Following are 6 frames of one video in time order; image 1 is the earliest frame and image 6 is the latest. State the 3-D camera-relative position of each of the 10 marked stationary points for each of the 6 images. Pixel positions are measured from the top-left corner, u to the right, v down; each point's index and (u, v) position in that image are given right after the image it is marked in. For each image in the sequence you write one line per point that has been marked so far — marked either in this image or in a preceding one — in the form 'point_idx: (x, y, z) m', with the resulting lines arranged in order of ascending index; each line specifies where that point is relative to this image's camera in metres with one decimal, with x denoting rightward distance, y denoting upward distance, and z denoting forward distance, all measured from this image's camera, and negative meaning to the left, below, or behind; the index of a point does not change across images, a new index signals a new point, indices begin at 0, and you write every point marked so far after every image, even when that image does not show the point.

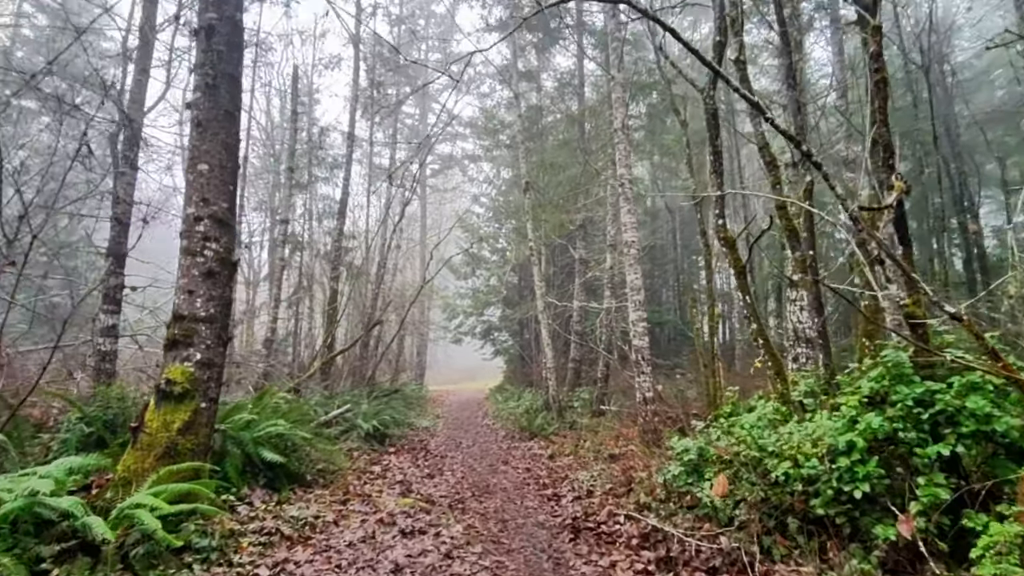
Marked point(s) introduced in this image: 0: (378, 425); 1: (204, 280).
0: (-2.3, -2.3, +10.4) m
1: (-2.5, +0.1, +4.9) m
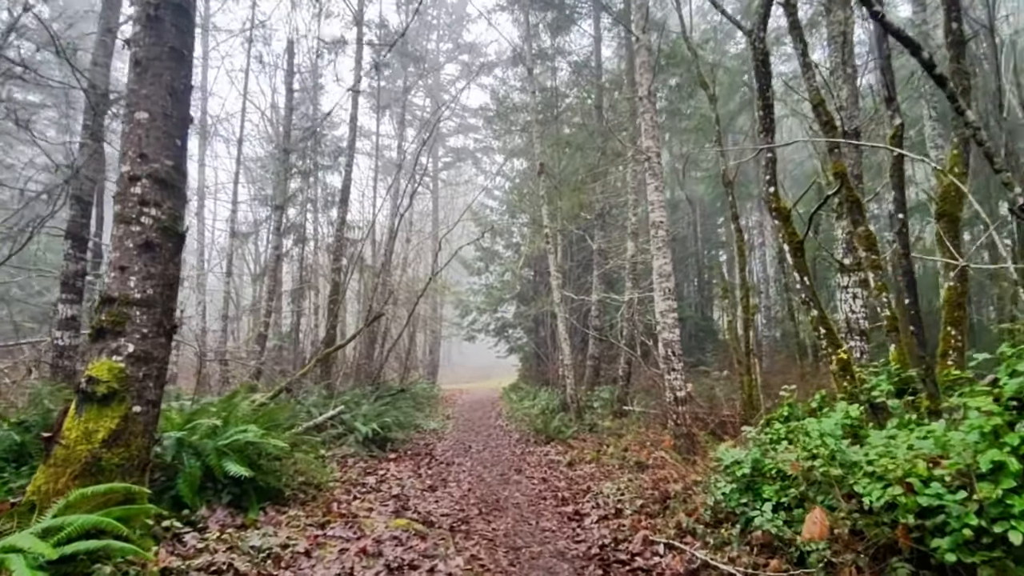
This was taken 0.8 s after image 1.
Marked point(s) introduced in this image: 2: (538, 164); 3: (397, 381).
0: (-2.1, -2.2, +9.4) m
1: (-2.4, +0.2, +3.9) m
2: (+0.6, +3.0, +15.0) m
3: (-3.5, -2.9, +18.5) m
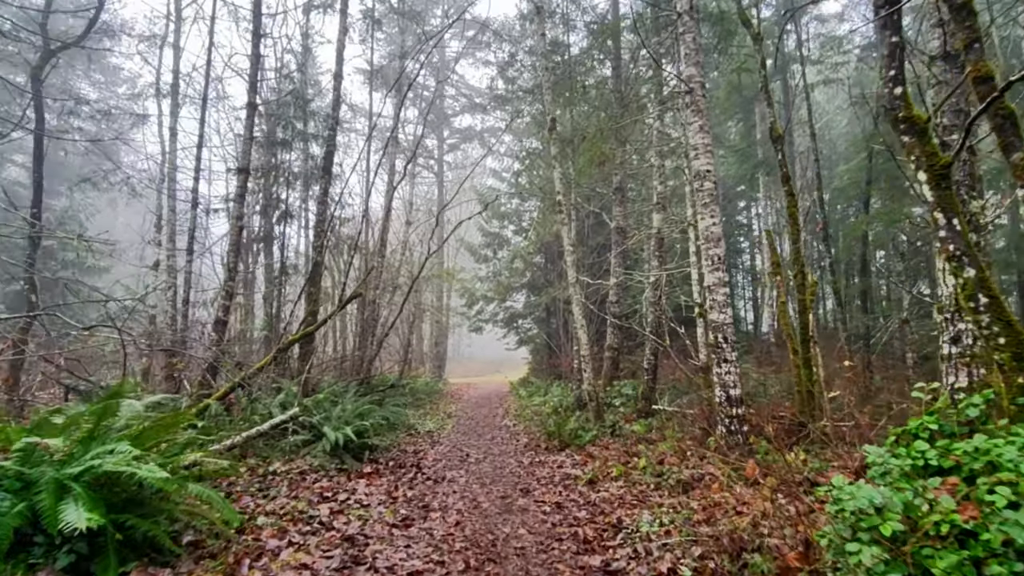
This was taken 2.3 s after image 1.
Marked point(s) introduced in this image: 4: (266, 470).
0: (-2.0, -1.8, +7.7) m
1: (-2.4, +0.5, +2.2) m
2: (+0.8, +3.4, +13.1) m
3: (-3.2, -2.4, +16.8) m
4: (-2.5, -1.8, +6.1) m
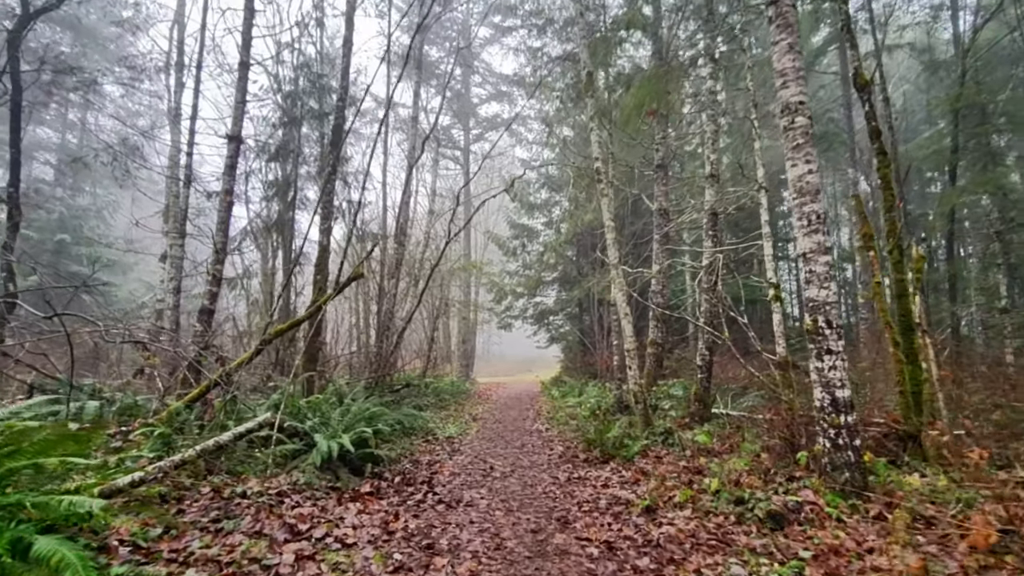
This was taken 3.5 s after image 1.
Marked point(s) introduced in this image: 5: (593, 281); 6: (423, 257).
0: (-1.7, -1.6, +6.3) m
1: (-2.4, +0.7, +0.9) m
2: (+1.3, +3.7, +11.6) m
3: (-2.5, -2.2, +15.5) m
4: (-2.2, -1.6, +4.8) m
5: (+2.5, +0.2, +18.7) m
6: (-2.6, +0.9, +17.6) m
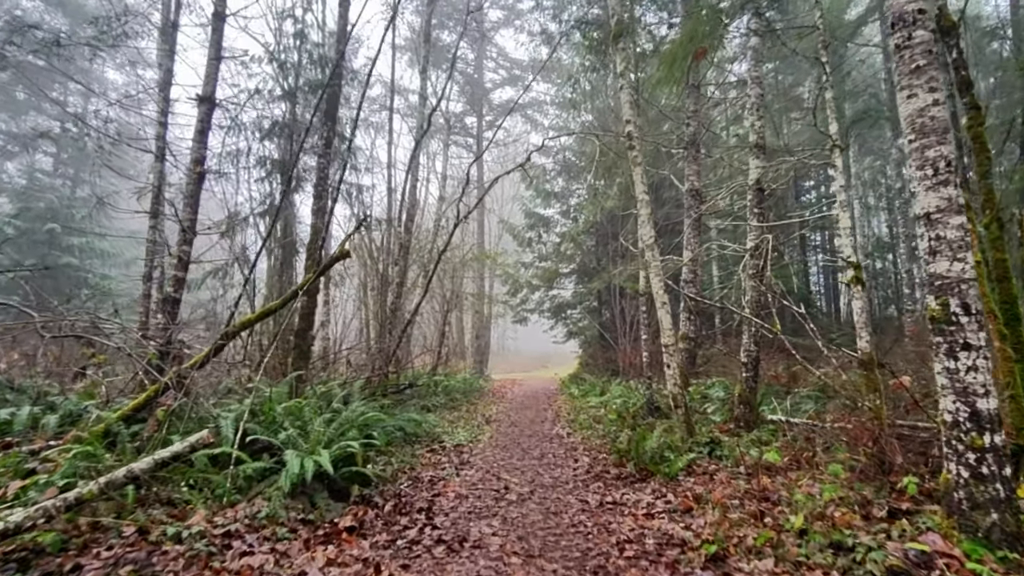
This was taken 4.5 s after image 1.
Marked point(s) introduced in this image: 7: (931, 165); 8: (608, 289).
0: (-1.5, -1.5, +5.2) m
1: (-2.4, +0.8, -0.3) m
2: (+1.6, +3.9, +10.4) m
3: (-2.1, -2.0, +14.3) m
4: (-2.1, -1.5, +3.6) m
5: (+2.9, +0.5, +17.4) m
6: (-2.2, +1.2, +16.5) m
7: (+2.5, +0.7, +3.6) m
8: (+3.1, 0.0, +19.7) m
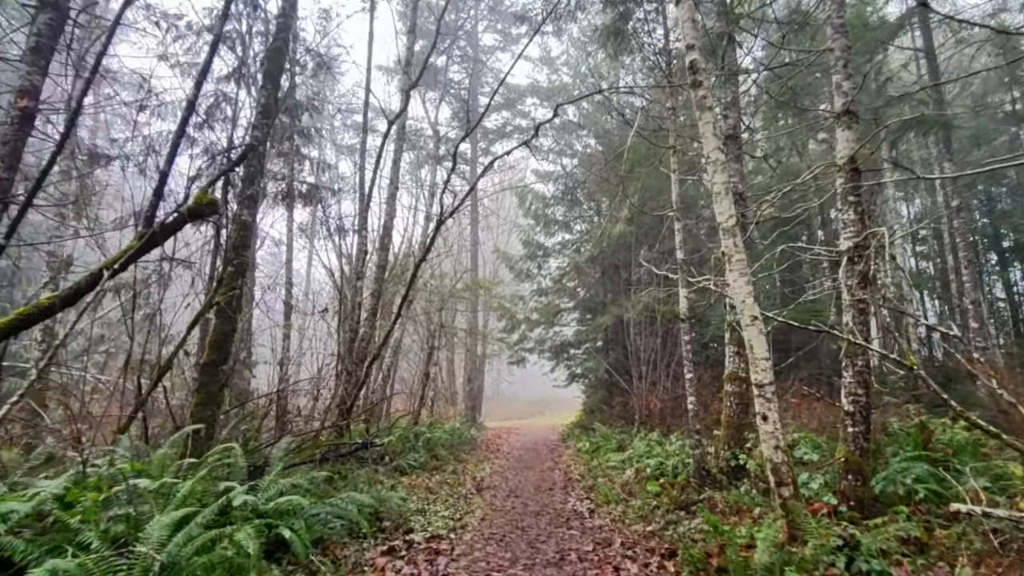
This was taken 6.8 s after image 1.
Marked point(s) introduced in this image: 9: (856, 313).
0: (-1.4, -1.3, +2.4) m
1: (-2.3, +1.3, -2.8) m
2: (+1.6, +3.6, +8.0) m
3: (-2.1, -2.5, +11.5) m
4: (-2.0, -1.2, +0.9) m
5: (+2.9, -0.3, +14.9) m
6: (-2.2, +0.4, +13.9) m
7: (+2.6, +0.9, +1.1) m
8: (+3.0, -0.9, +17.0) m
9: (+3.5, -0.2, +6.1) m
